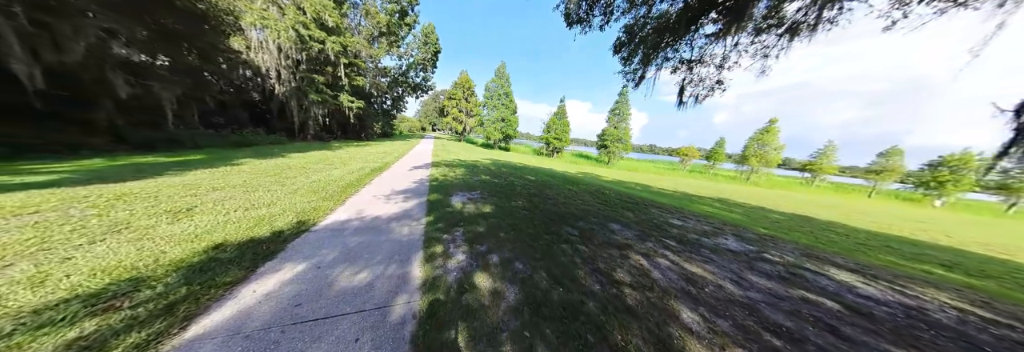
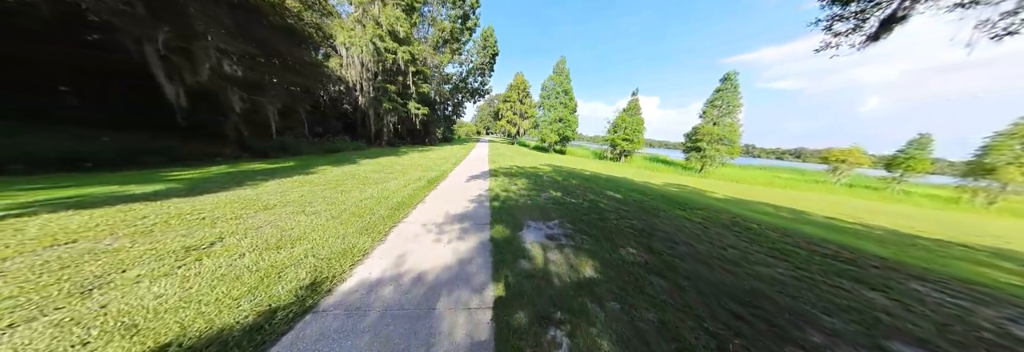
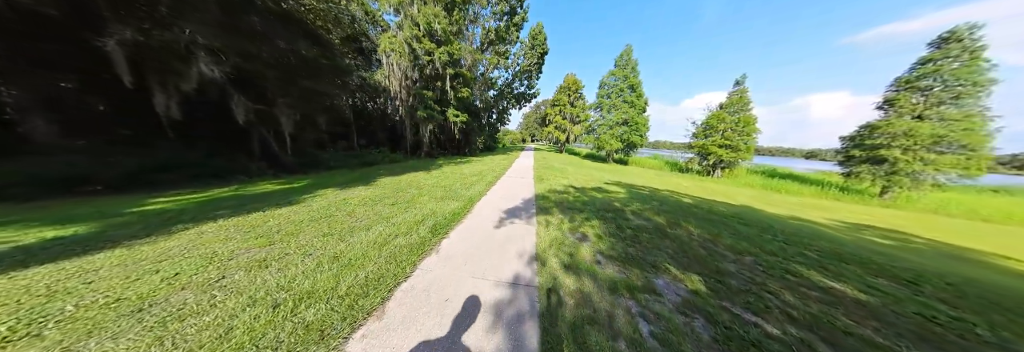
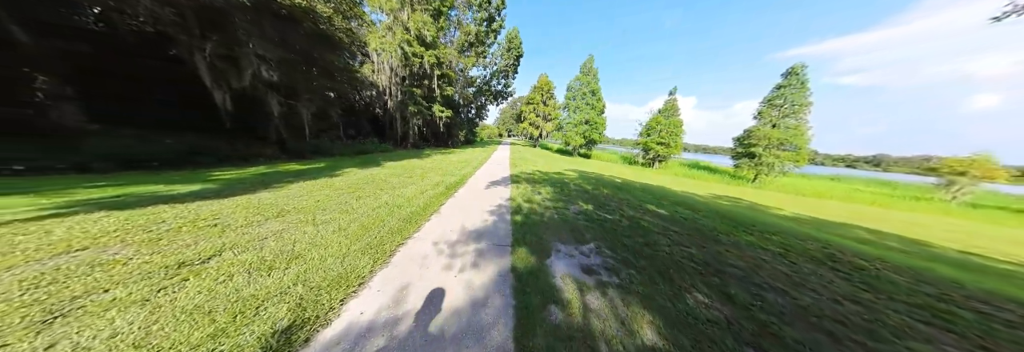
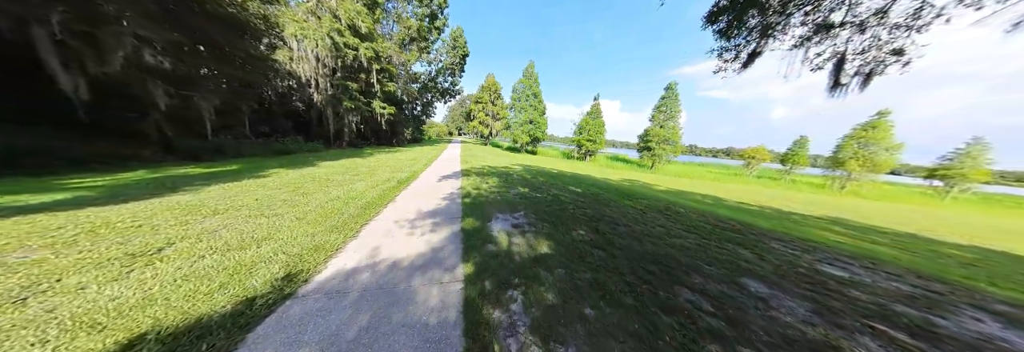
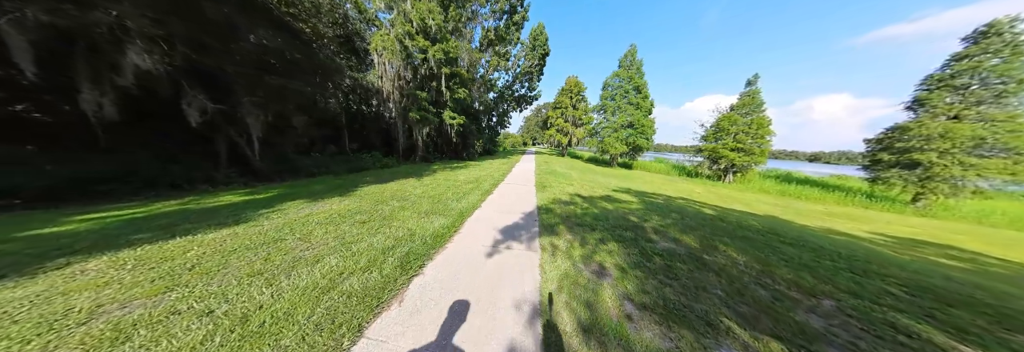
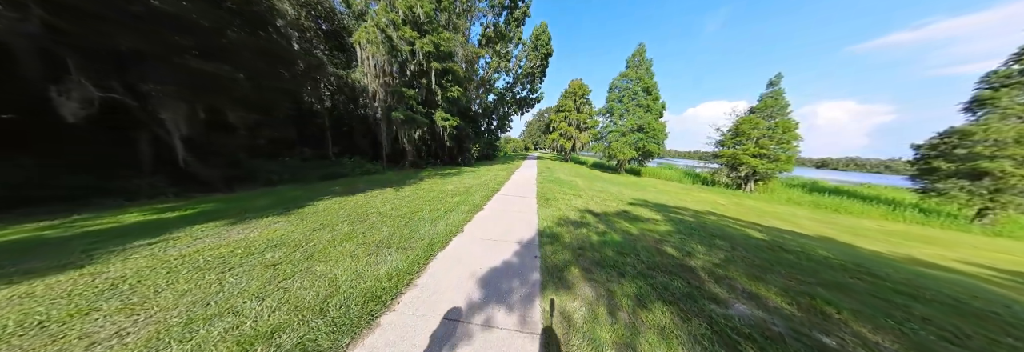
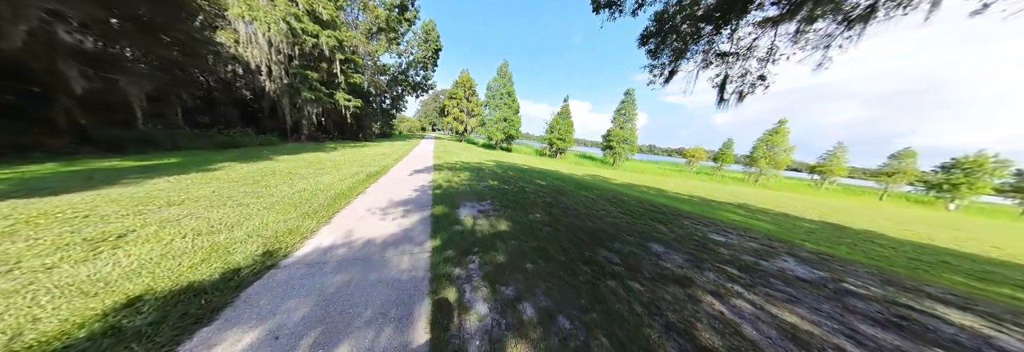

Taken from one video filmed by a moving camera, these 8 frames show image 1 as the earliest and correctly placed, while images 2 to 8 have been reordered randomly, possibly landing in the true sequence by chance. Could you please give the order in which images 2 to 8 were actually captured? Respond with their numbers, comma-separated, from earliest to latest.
8, 5, 2, 4, 3, 6, 7
